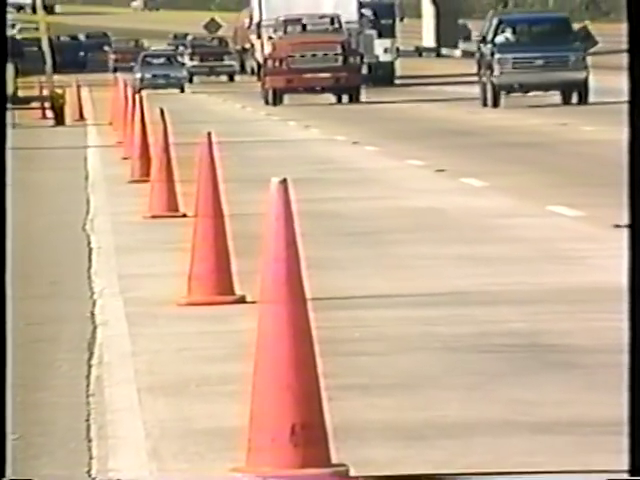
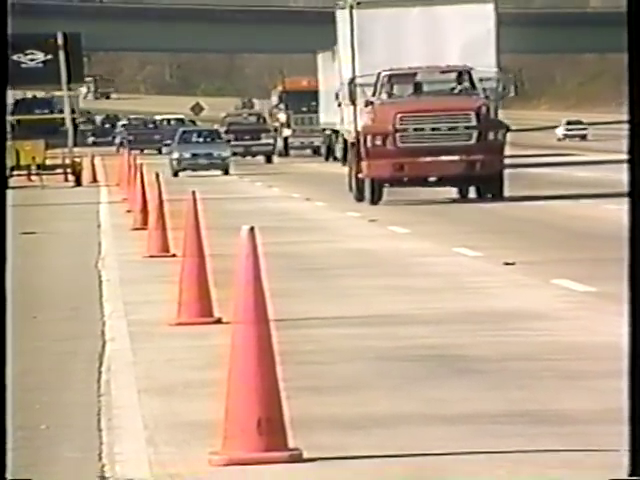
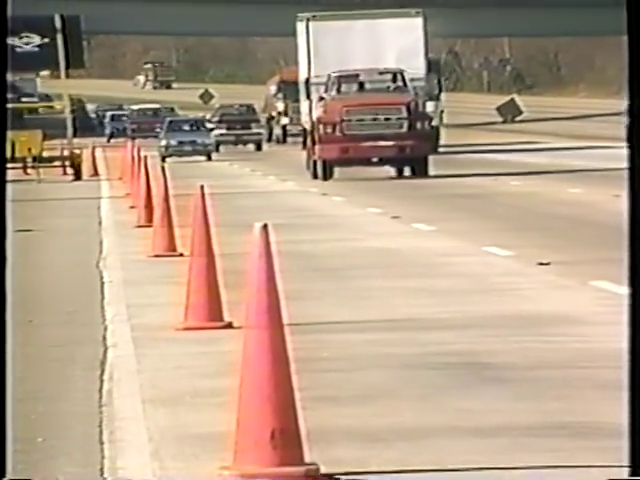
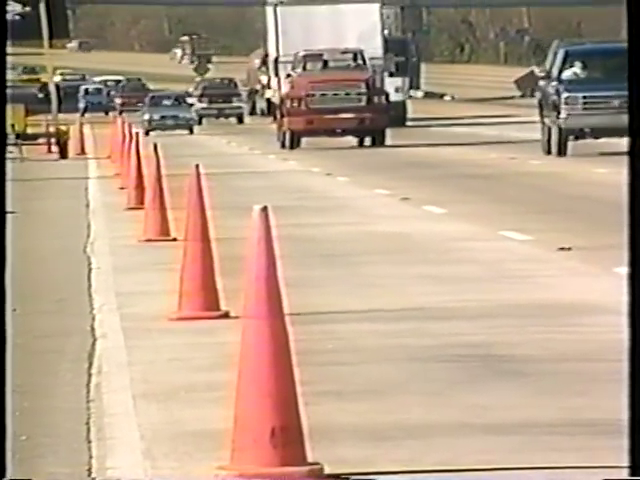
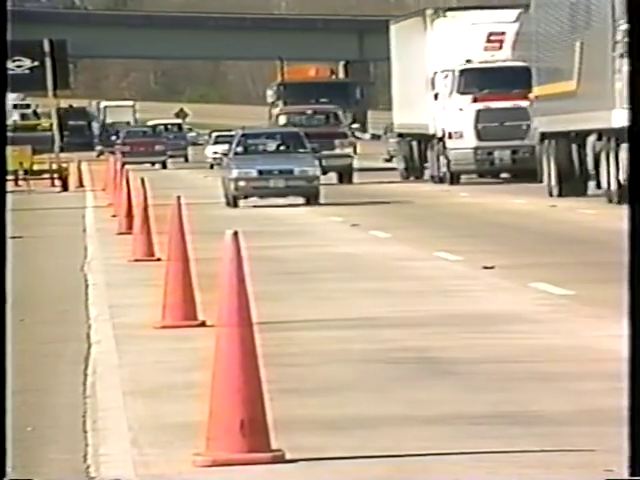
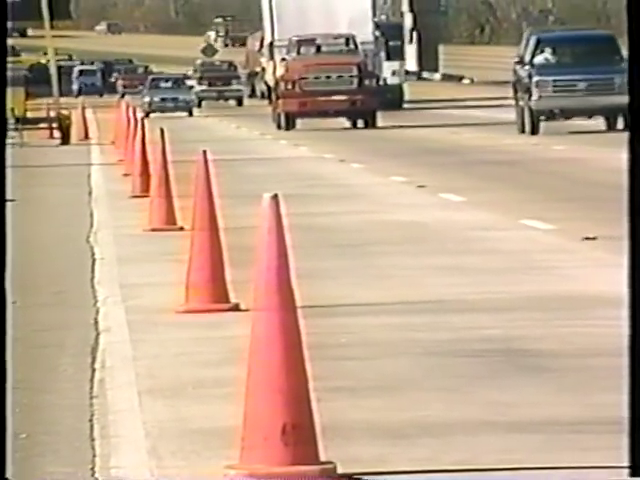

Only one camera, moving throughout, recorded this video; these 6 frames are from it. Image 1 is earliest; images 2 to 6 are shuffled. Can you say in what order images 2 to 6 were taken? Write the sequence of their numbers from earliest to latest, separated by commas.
6, 4, 3, 2, 5
